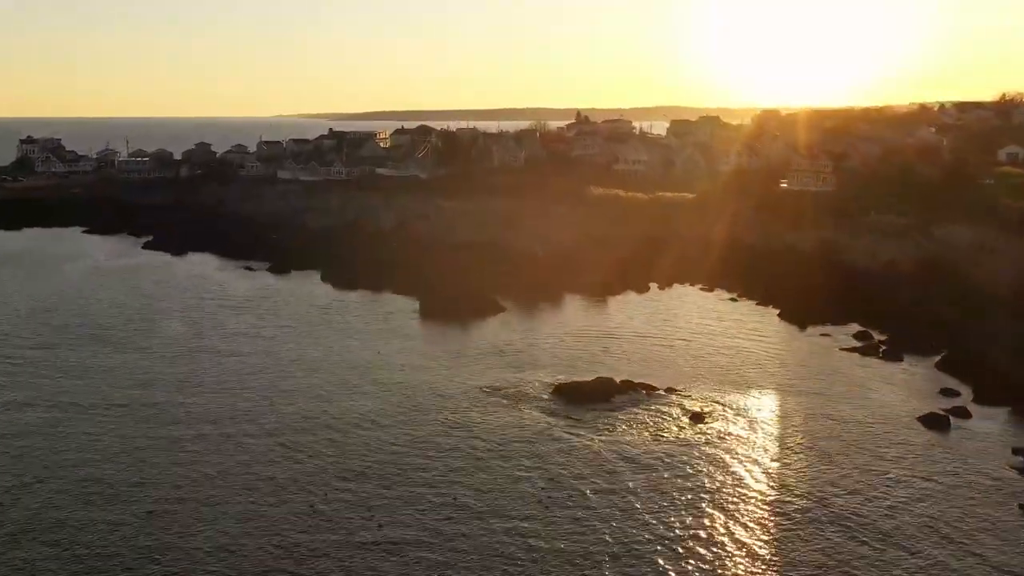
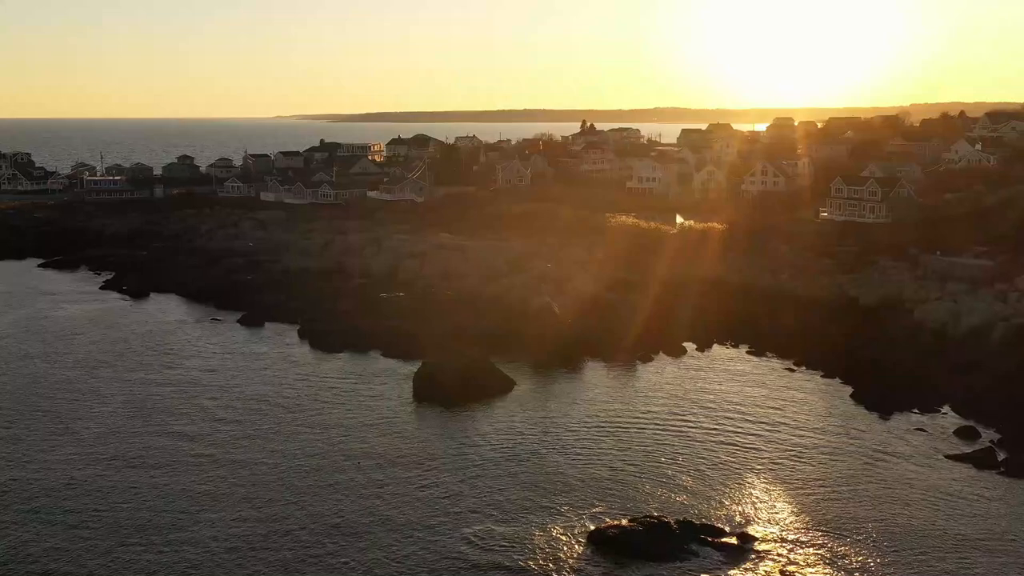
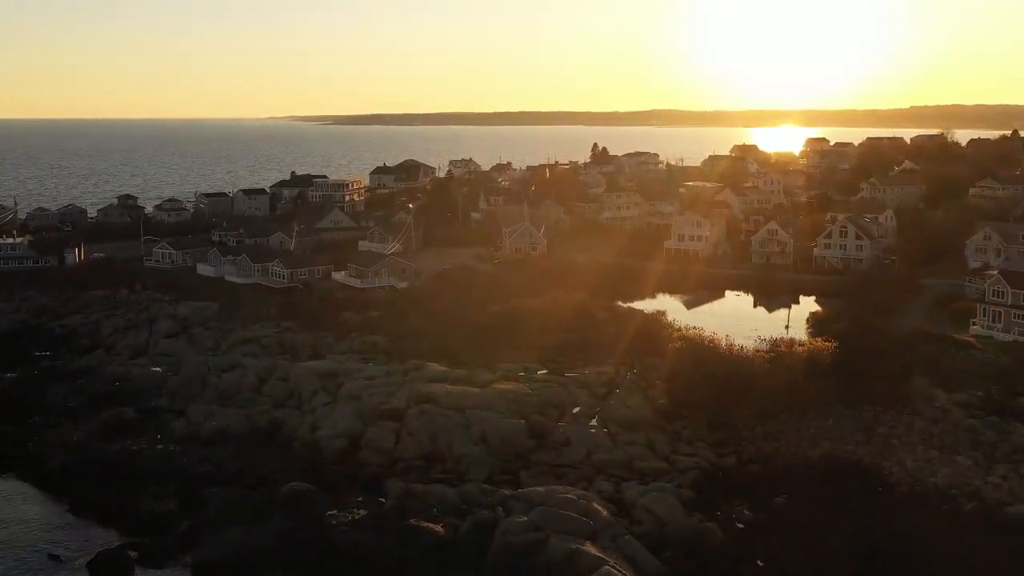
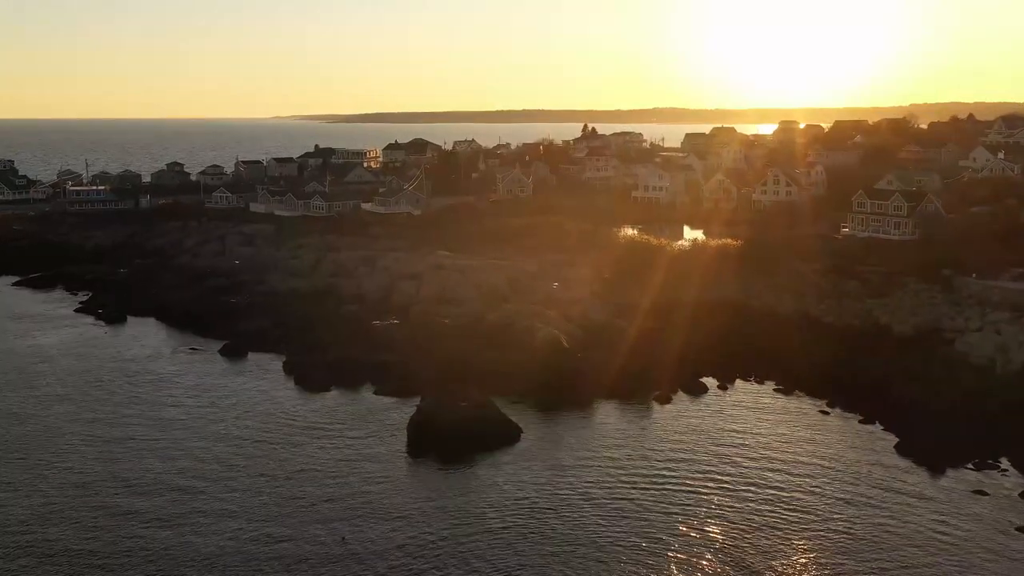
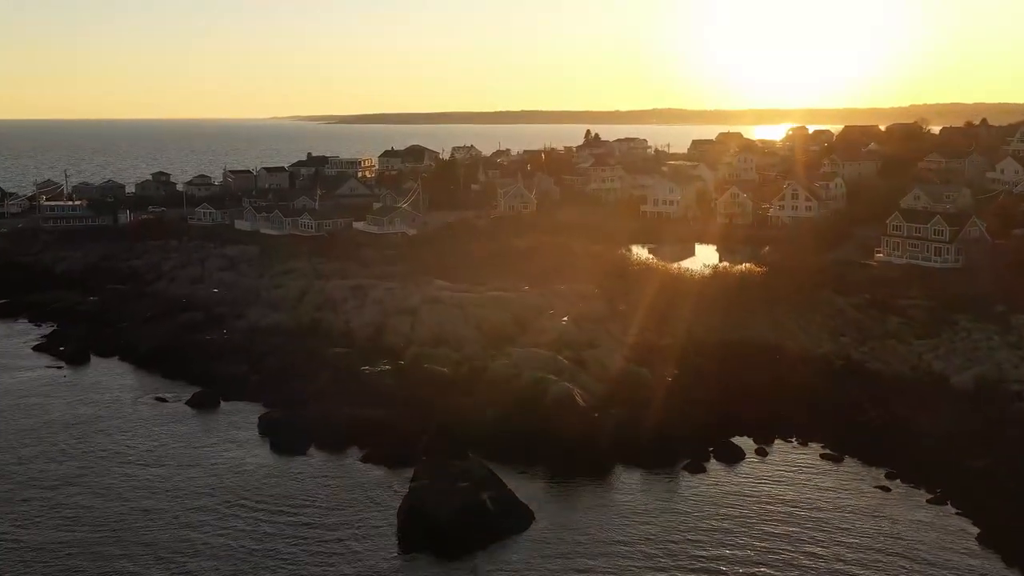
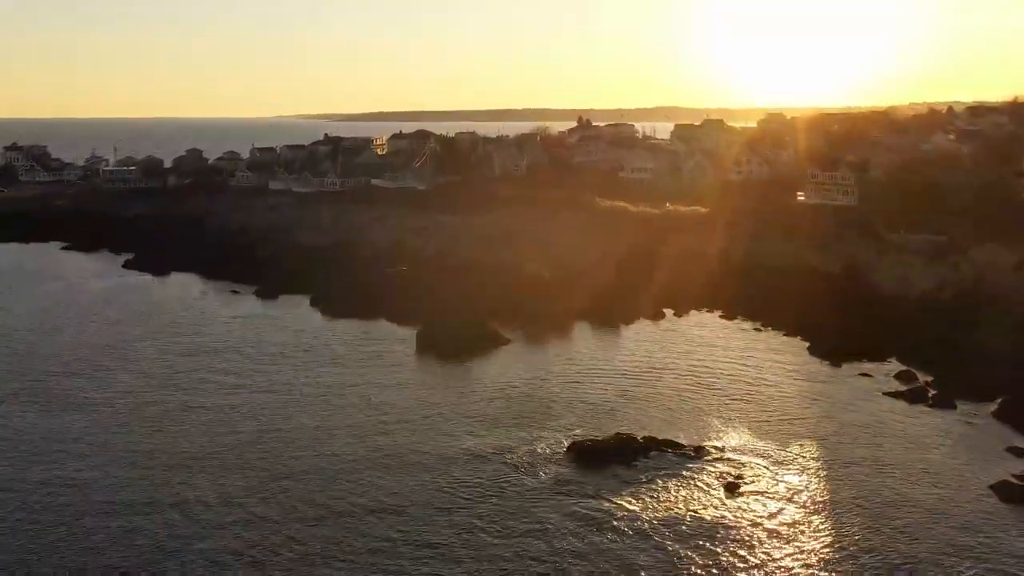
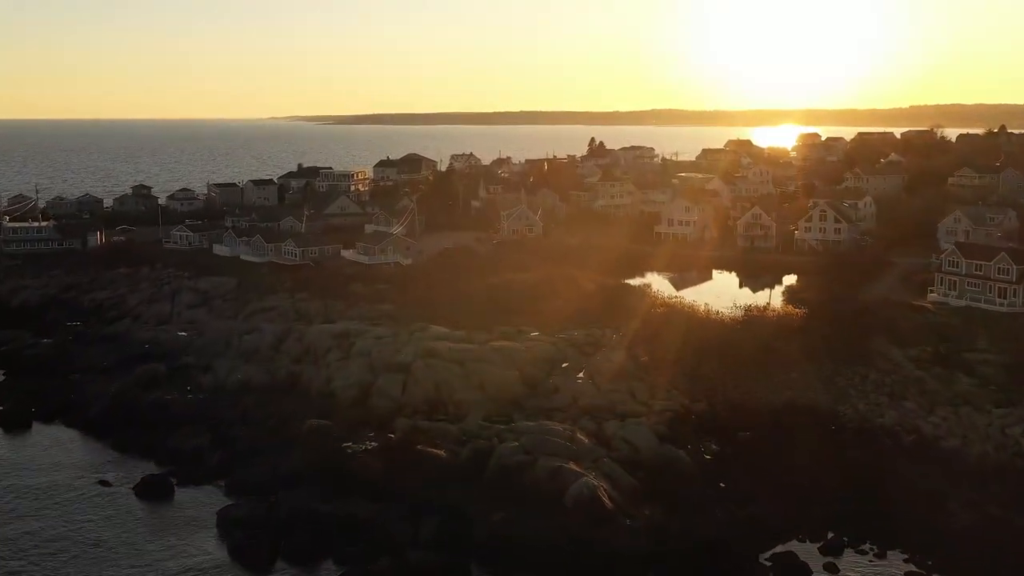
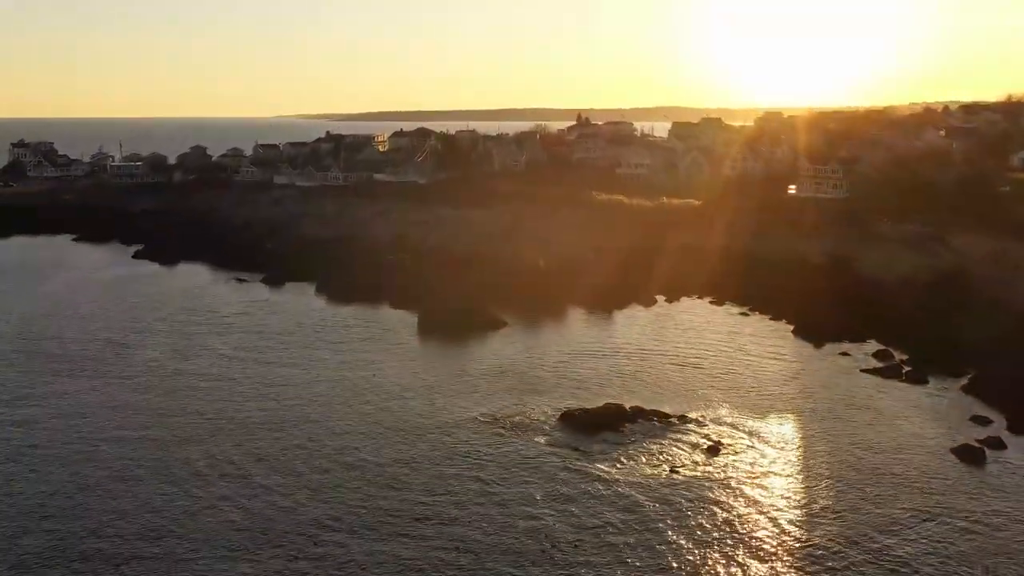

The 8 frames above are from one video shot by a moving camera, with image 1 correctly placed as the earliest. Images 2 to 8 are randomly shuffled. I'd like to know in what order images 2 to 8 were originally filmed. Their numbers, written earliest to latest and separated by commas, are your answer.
8, 6, 2, 4, 5, 7, 3
